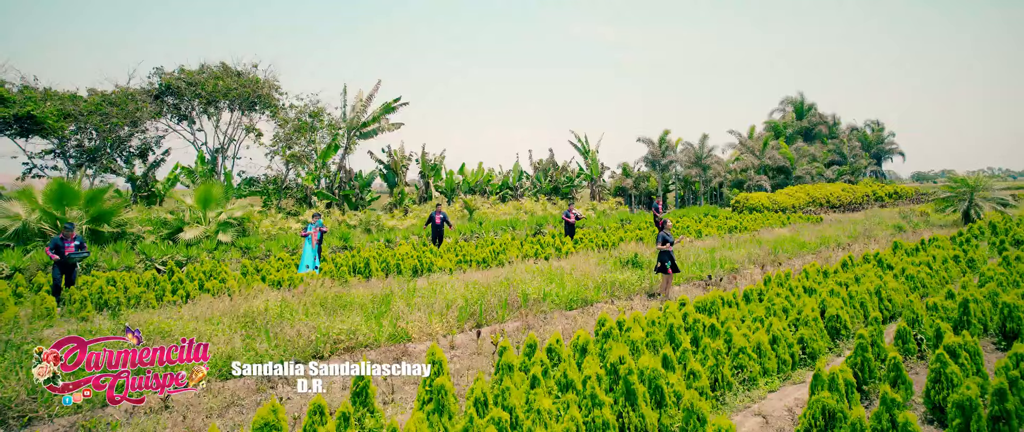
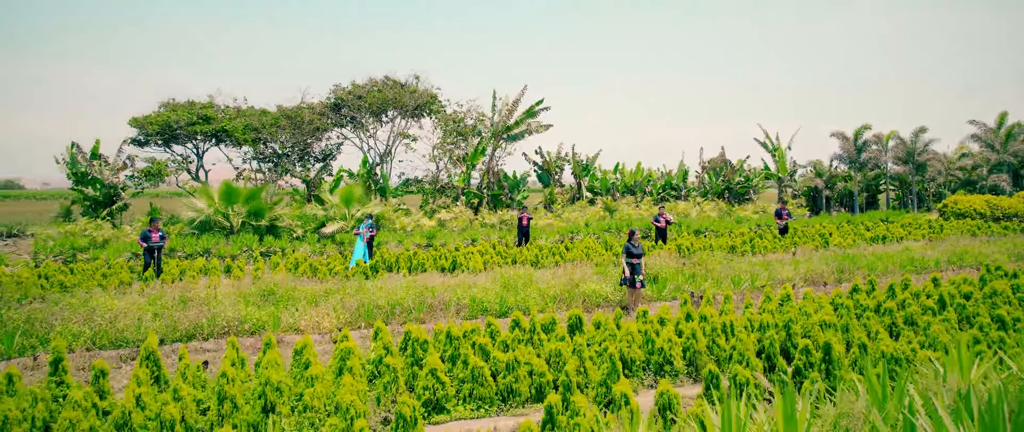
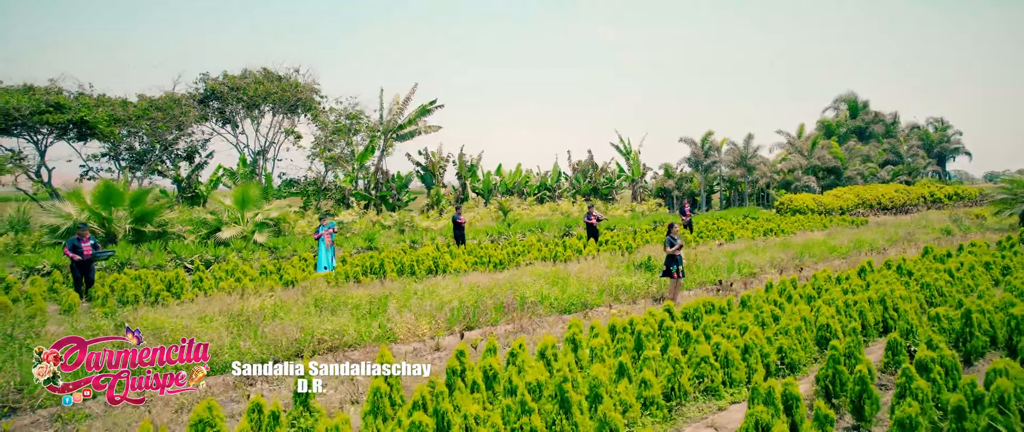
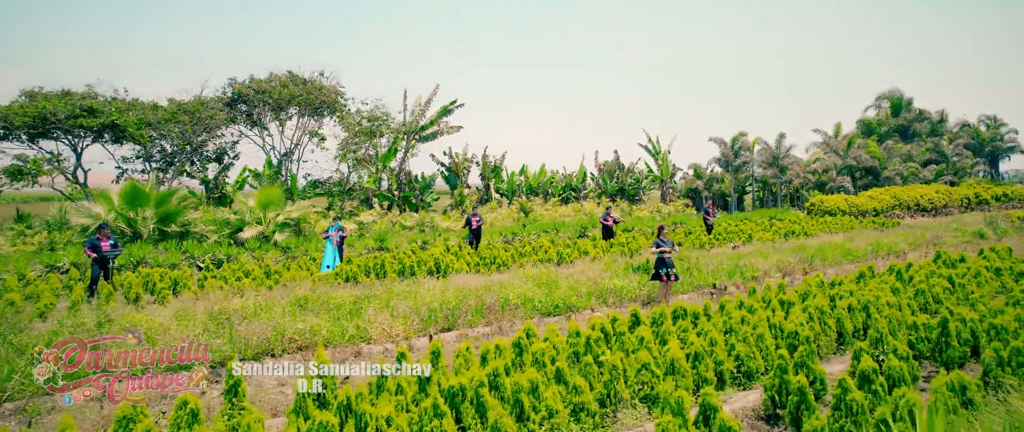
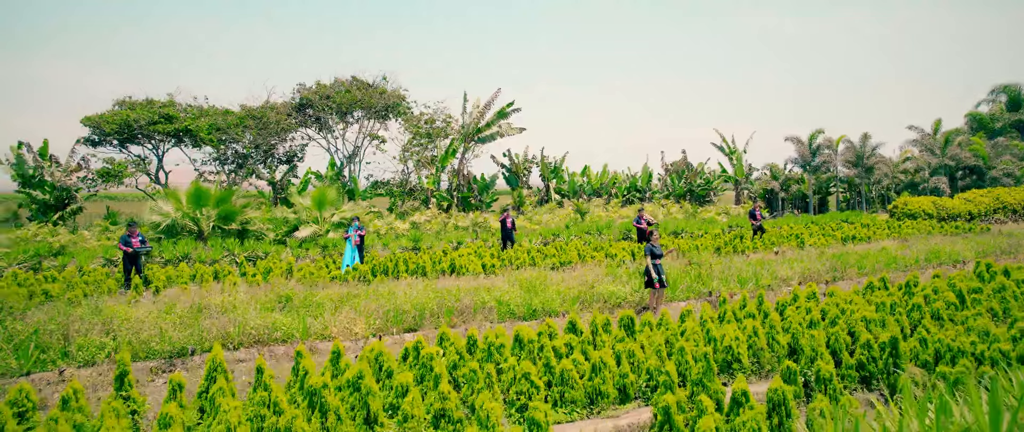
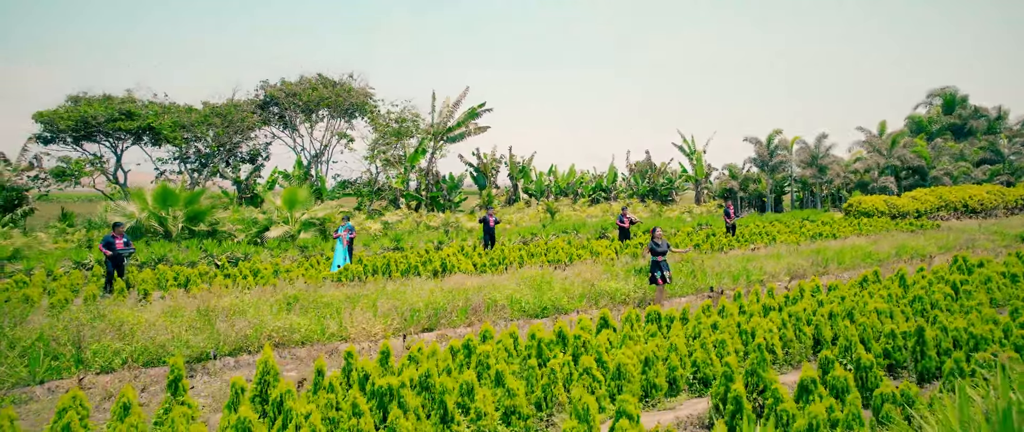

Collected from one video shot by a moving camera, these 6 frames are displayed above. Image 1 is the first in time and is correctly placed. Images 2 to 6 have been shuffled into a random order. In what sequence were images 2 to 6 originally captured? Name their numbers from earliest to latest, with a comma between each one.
3, 4, 6, 5, 2
